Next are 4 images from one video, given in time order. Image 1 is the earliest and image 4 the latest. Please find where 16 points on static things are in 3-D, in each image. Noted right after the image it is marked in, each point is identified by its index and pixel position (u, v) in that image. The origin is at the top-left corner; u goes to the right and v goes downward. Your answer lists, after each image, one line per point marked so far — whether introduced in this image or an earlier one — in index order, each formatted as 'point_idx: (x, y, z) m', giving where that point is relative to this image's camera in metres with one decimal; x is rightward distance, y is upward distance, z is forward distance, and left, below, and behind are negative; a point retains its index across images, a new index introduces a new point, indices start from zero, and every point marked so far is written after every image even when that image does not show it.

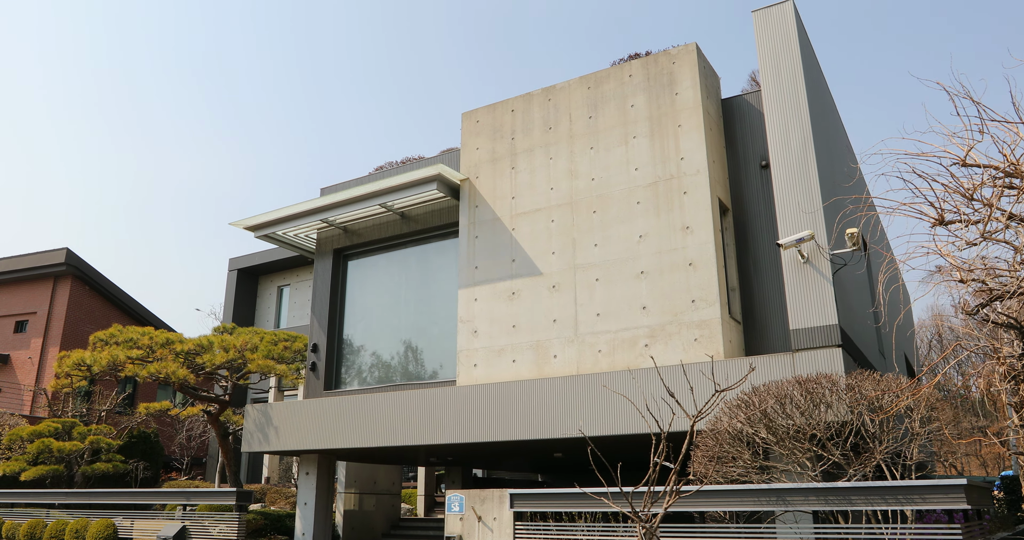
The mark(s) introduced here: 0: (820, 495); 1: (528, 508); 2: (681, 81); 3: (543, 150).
0: (+3.2, -2.3, +7.7) m
1: (+0.2, -3.1, +9.6) m
2: (+2.7, +3.0, +12.0) m
3: (+0.5, +2.1, +13.0) m
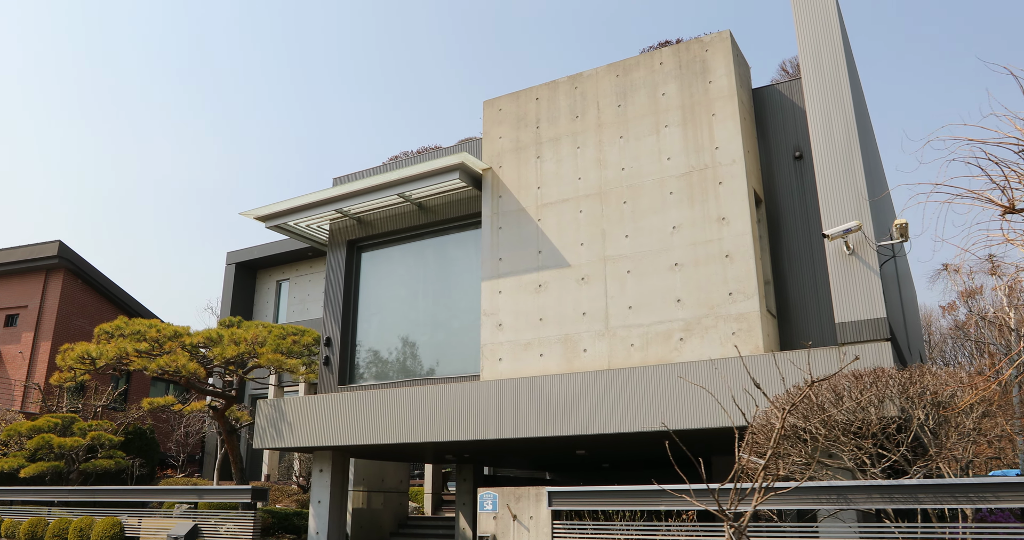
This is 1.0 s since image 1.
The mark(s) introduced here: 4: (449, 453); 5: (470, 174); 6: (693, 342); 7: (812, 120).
0: (+3.7, -2.2, +7.4) m
1: (+0.7, -2.9, +9.3) m
2: (+3.2, +3.2, +11.7) m
3: (+1.0, +2.2, +12.7) m
4: (-1.3, -3.7, +15.3) m
5: (-0.8, +1.7, +13.3) m
6: (+2.6, -1.1, +10.8) m
7: (+4.2, +2.1, +10.3) m
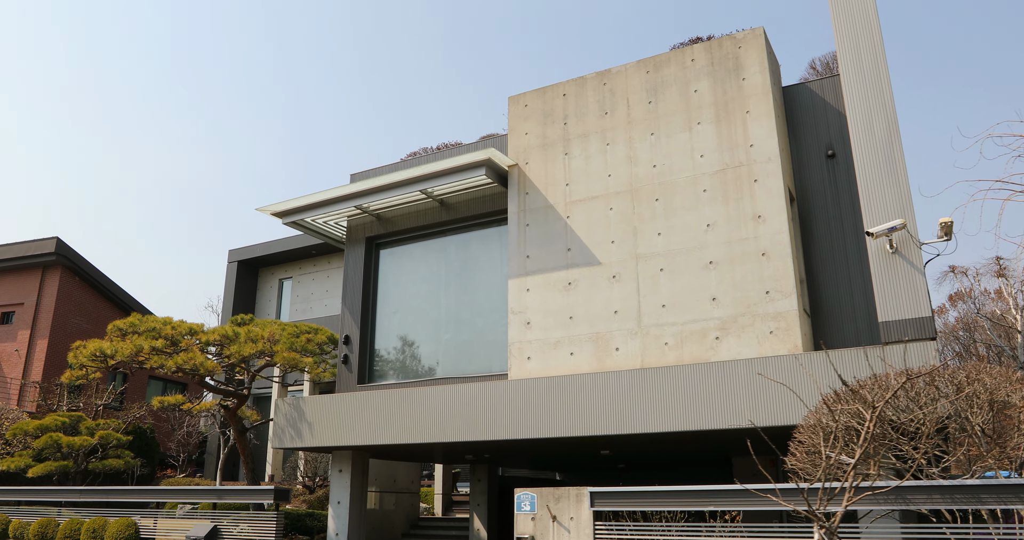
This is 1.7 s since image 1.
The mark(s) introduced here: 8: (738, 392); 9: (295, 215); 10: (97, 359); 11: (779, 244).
0: (+4.3, -2.2, +7.3) m
1: (+1.2, -2.9, +9.1) m
2: (+3.7, +3.2, +11.6) m
3: (+1.5, +2.3, +12.5) m
4: (-0.9, -3.7, +15.1) m
5: (-0.3, +1.8, +13.1) m
6: (+3.1, -1.0, +10.7) m
7: (+4.7, +2.1, +10.2) m
8: (+3.1, -1.7, +10.1) m
9: (-4.4, +1.1, +15.0) m
10: (-8.2, -1.8, +14.7) m
11: (+3.8, +0.4, +10.7) m
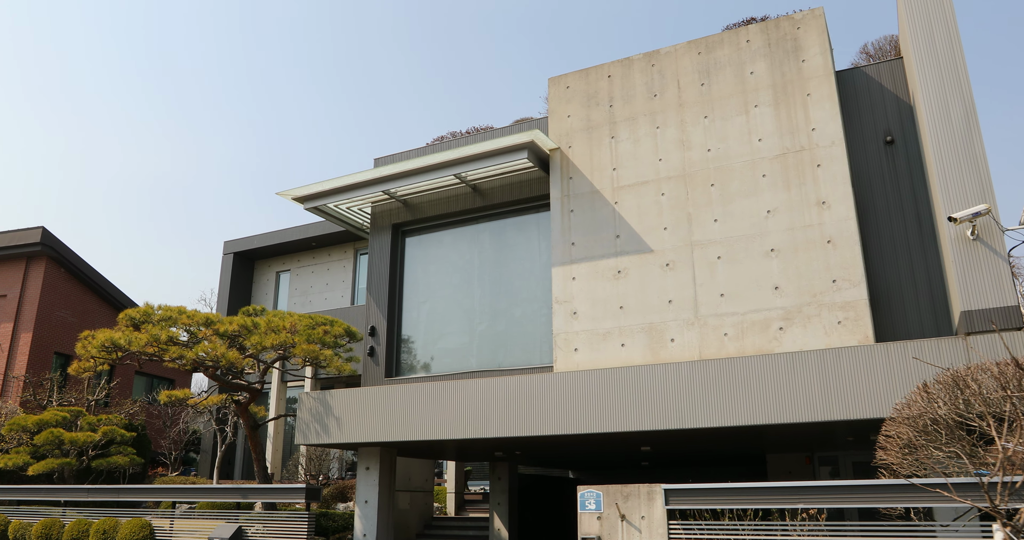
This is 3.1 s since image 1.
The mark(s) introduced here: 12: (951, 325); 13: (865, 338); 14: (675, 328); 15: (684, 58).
0: (+5.1, -2.0, +6.9) m
1: (+2.0, -2.7, +8.6) m
2: (+4.4, +3.3, +11.2) m
3: (+2.2, +2.4, +12.0) m
4: (-0.3, -3.5, +14.5) m
5: (+0.4, +2.0, +12.6) m
6: (+3.9, -0.9, +10.2) m
7: (+5.5, +2.3, +9.9) m
8: (+3.8, -1.5, +9.7) m
9: (-3.7, +1.4, +14.3) m
10: (-7.5, -1.5, +13.8) m
11: (+4.6, +0.5, +10.3) m
12: (+6.1, -0.8, +10.4) m
13: (+4.7, -0.9, +9.8) m
14: (+2.4, -0.9, +11.0) m
15: (+2.8, +3.4, +12.0) m
